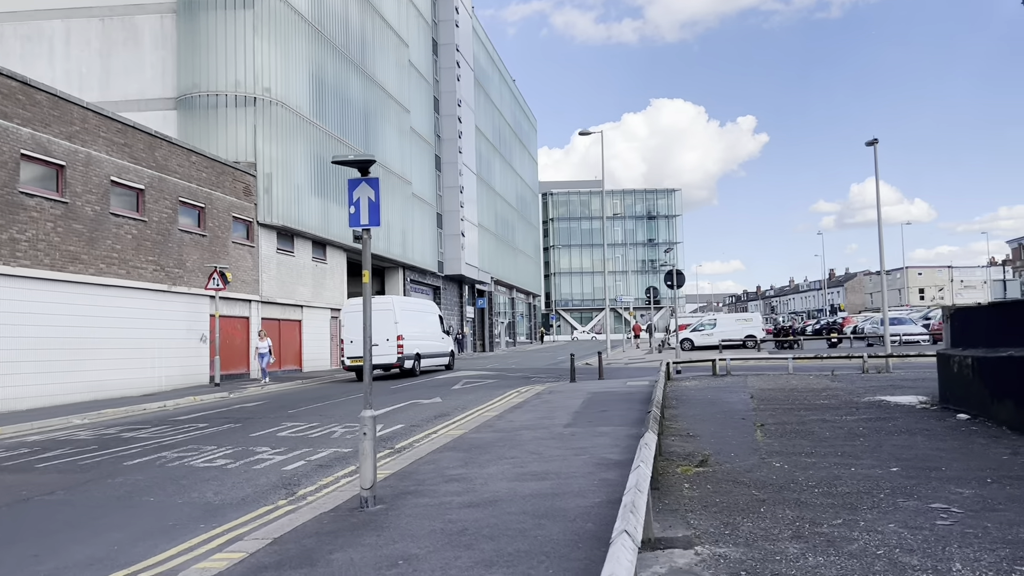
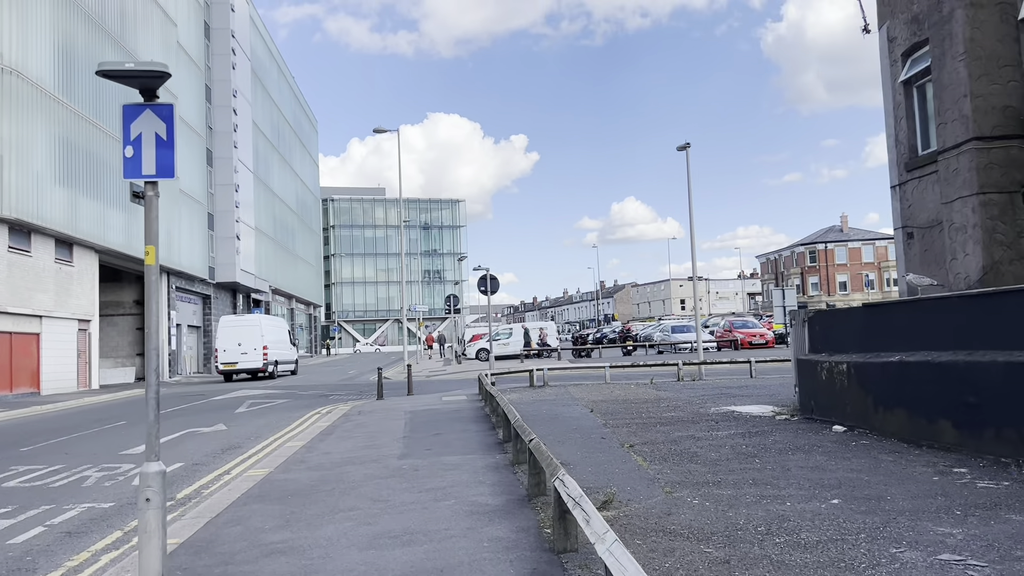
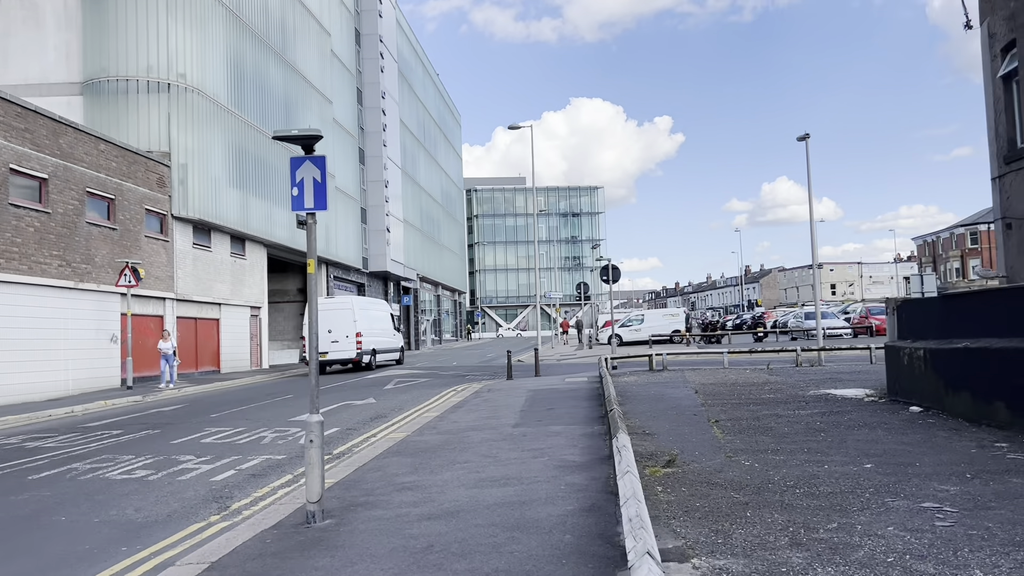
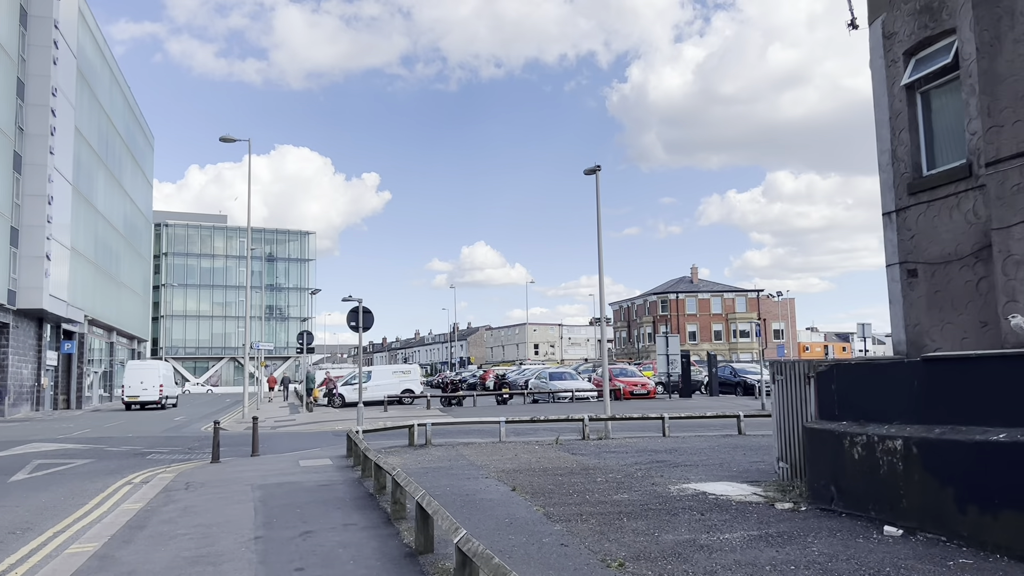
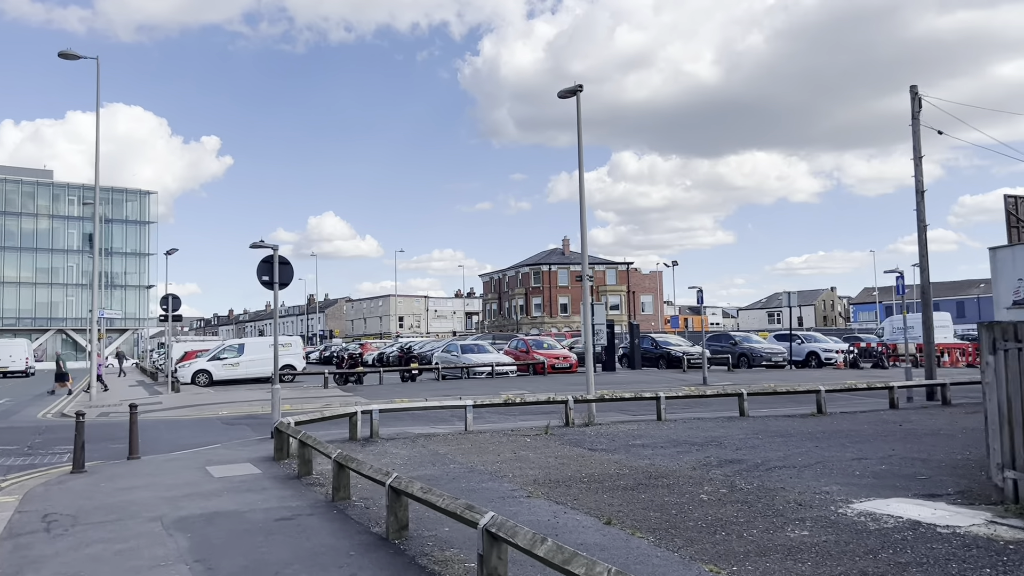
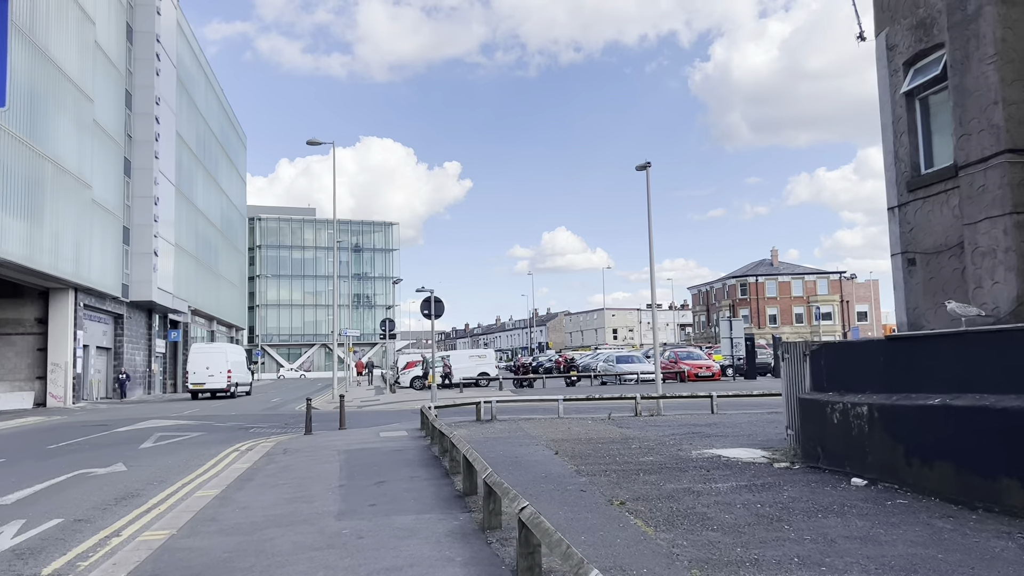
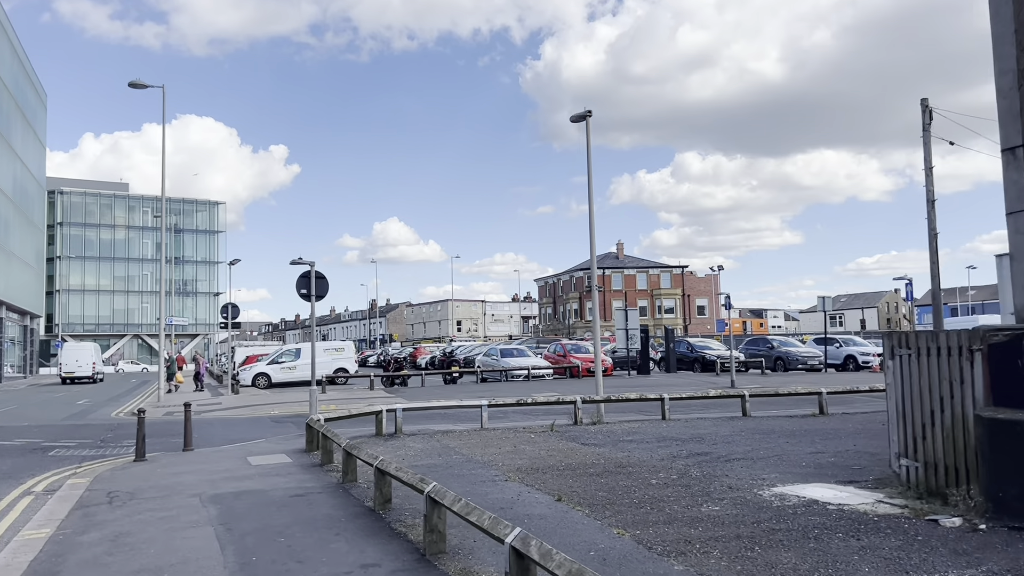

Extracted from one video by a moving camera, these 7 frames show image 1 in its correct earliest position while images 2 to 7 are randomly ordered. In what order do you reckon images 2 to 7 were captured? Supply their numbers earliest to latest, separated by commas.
3, 2, 6, 4, 7, 5
